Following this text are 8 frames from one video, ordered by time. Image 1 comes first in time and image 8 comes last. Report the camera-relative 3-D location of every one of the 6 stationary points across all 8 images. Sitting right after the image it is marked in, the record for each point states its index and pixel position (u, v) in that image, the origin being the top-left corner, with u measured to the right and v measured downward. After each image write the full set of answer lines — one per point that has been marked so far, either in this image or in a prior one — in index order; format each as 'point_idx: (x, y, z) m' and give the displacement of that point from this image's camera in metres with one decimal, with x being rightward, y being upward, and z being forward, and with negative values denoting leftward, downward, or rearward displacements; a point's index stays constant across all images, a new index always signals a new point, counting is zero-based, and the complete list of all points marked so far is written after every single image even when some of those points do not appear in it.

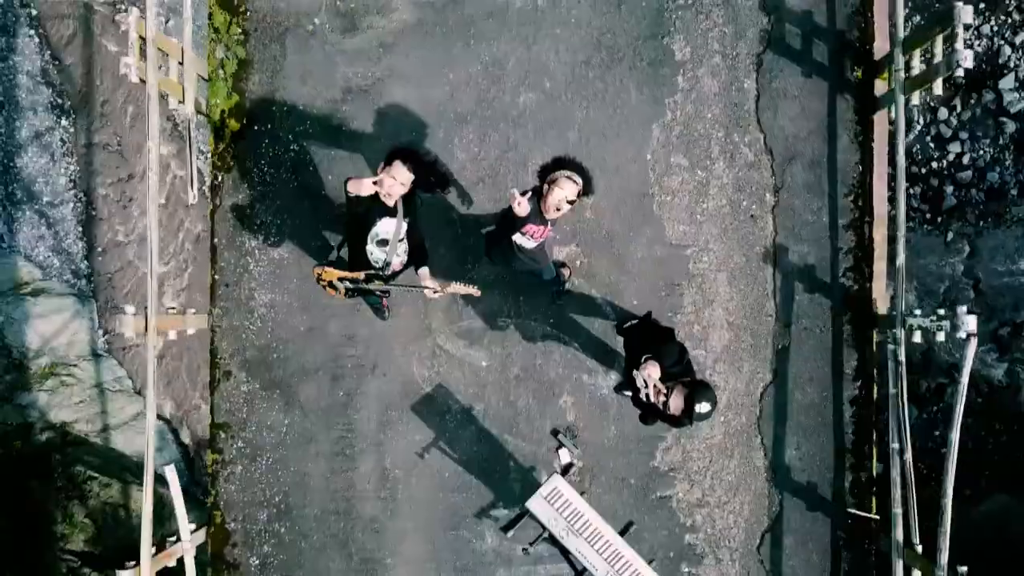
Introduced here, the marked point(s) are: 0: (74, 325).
0: (-8.7, -0.7, +16.5) m
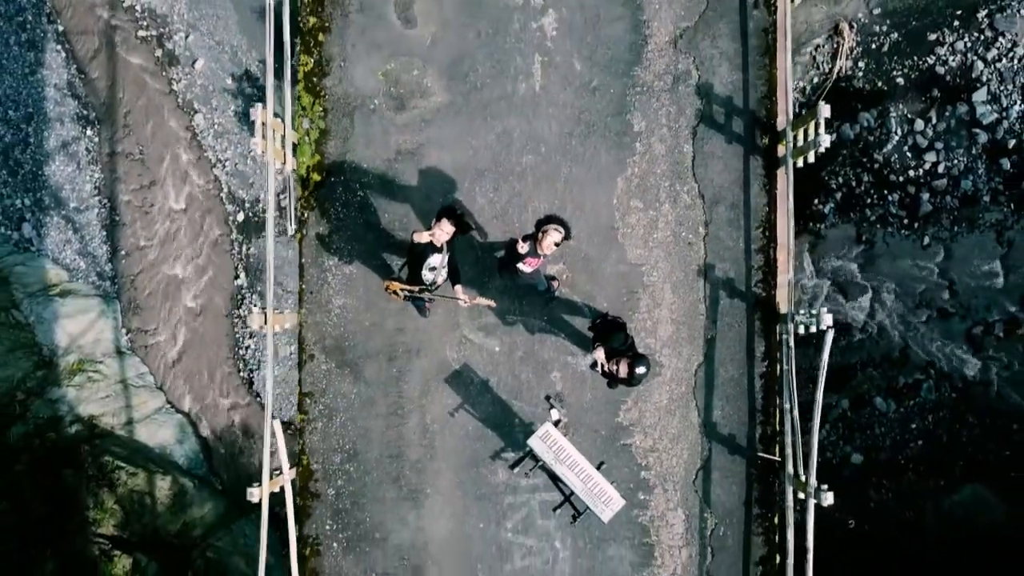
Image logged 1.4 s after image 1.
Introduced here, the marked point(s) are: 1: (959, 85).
0: (-8.7, -0.7, +17.5) m
1: (+9.2, +4.2, +17.1) m
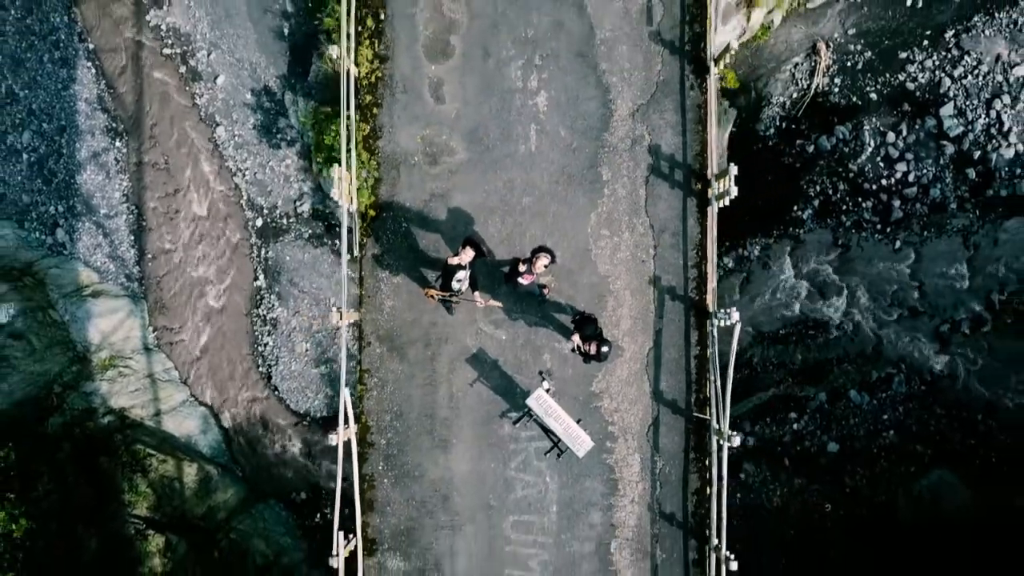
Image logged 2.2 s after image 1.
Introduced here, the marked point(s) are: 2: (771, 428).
0: (-8.7, -0.8, +18.8) m
1: (+9.2, +4.1, +18.4) m
2: (+5.7, -3.1, +18.5) m
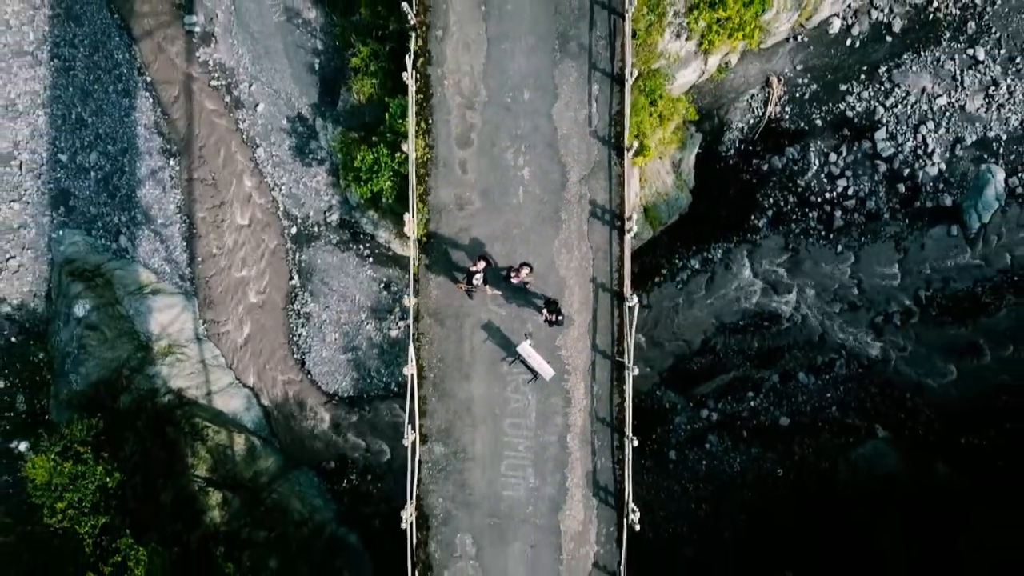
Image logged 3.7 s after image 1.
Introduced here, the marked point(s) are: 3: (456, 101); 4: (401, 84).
0: (-8.7, -0.7, +22.0) m
1: (+9.2, +4.2, +21.6) m
2: (+5.7, -3.0, +21.7) m
3: (-1.0, +4.2, +16.9) m
4: (-2.7, +4.9, +20.0) m
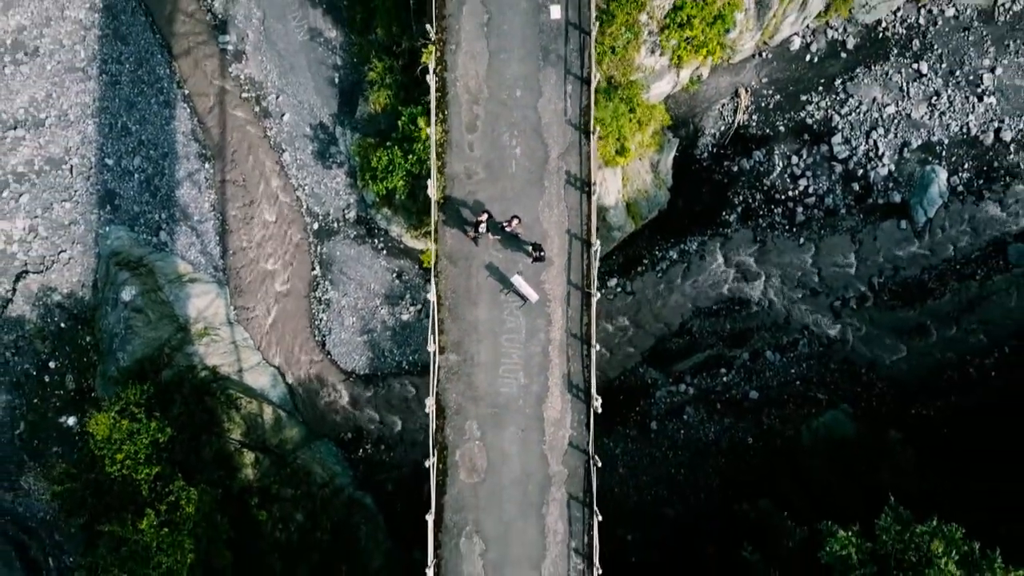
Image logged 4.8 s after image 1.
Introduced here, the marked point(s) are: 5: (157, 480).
0: (-8.7, -0.4, +24.7) m
1: (+9.1, +4.6, +24.4) m
2: (+5.7, -2.7, +24.3) m
3: (-1.1, +4.6, +19.6) m
4: (-2.7, +5.3, +22.8) m
5: (-8.3, -4.5, +19.4) m
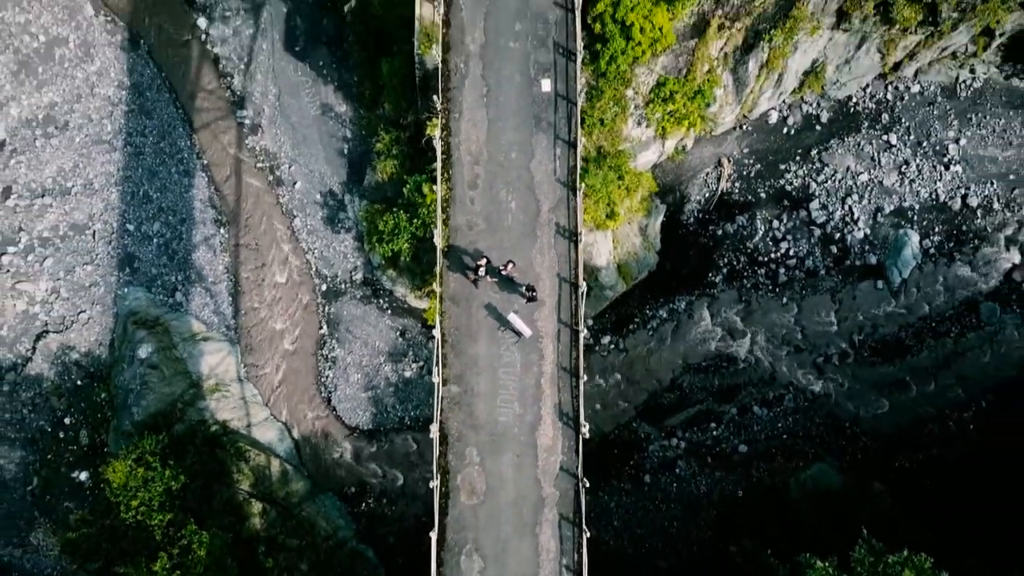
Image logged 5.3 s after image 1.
0: (-8.8, -2.2, +25.9) m
1: (+9.0, +2.8, +26.0) m
2: (+5.6, -4.4, +25.3) m
3: (-1.2, +3.3, +21.3) m
4: (-2.8, +3.6, +24.5) m
5: (-8.3, -5.8, +20.3) m
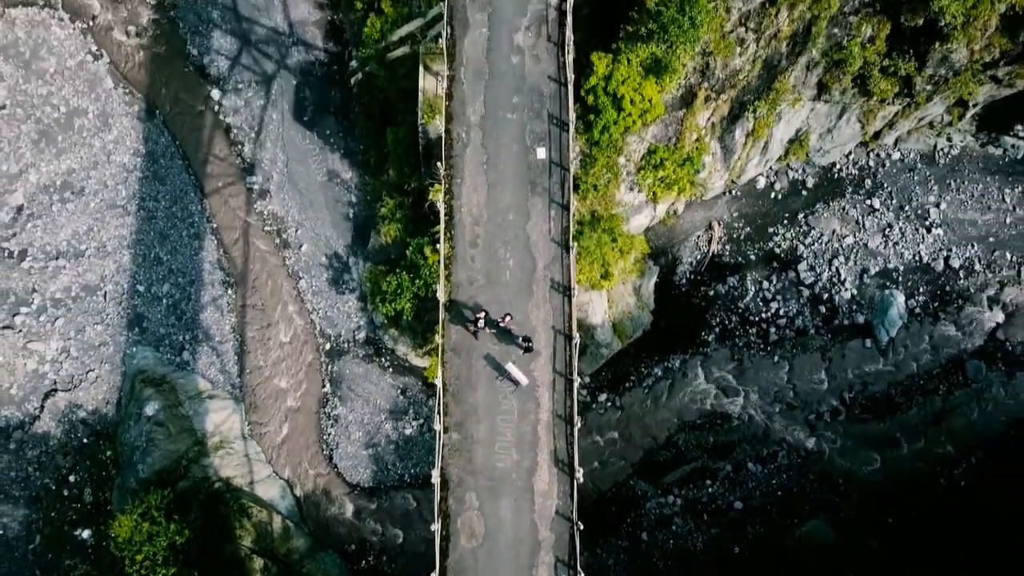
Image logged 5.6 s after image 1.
0: (-8.8, -4.1, +26.4) m
1: (+9.0, +0.9, +27.0) m
2: (+5.6, -6.2, +25.7) m
3: (-1.2, +1.7, +22.3) m
4: (-2.9, +1.8, +25.5) m
5: (-8.3, -7.2, +20.5) m
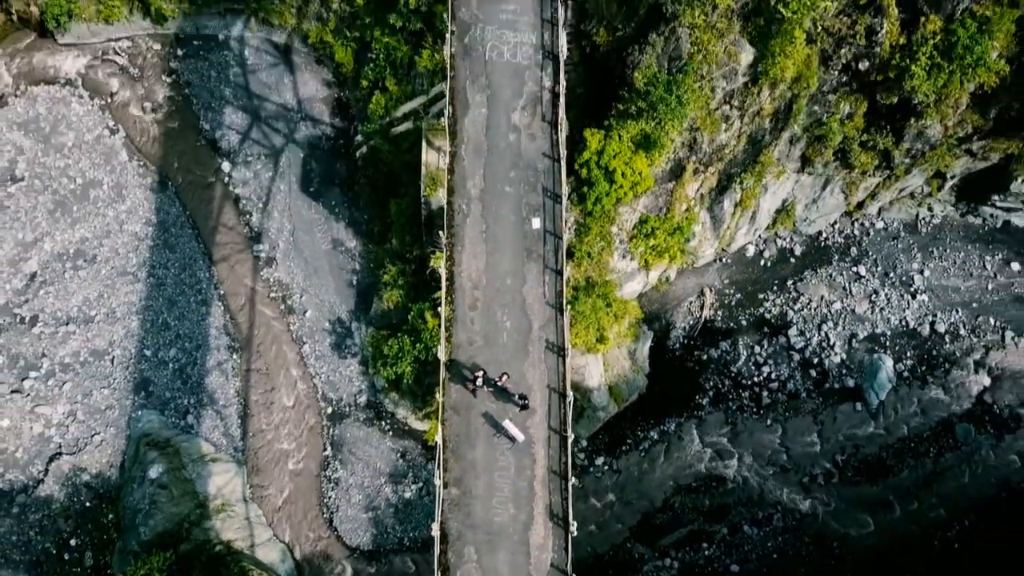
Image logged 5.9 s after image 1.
0: (-8.9, -6.1, +26.8) m
1: (+8.9, -1.2, +27.8) m
2: (+5.5, -8.2, +25.9) m
3: (-1.2, 0.0, +23.2) m
4: (-2.9, -0.2, +26.4) m
5: (-8.4, -8.8, +20.7) m
